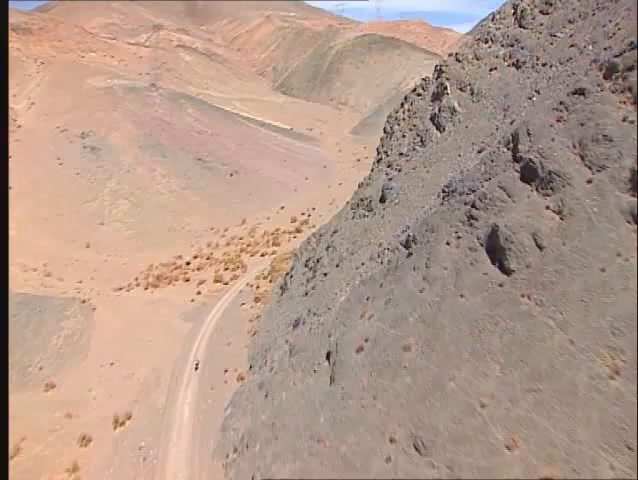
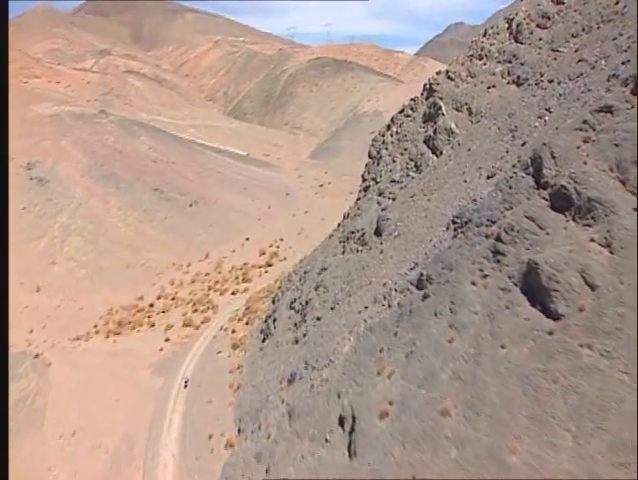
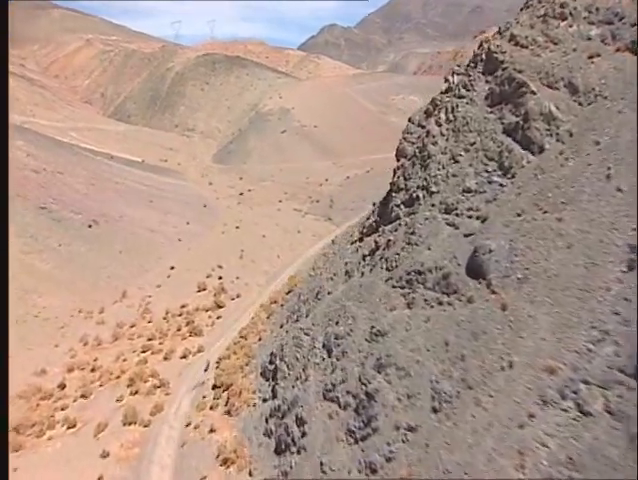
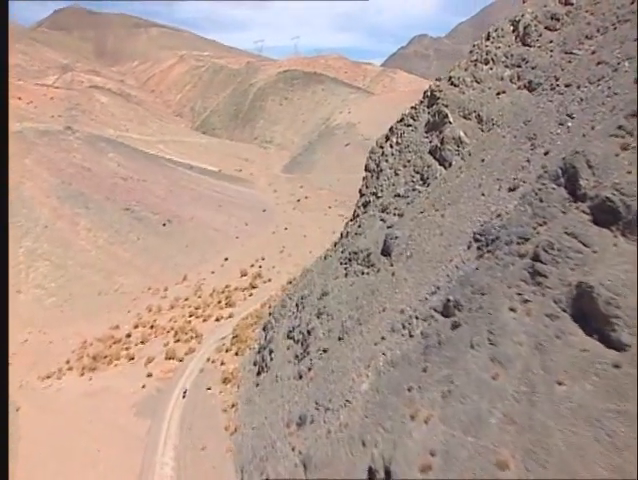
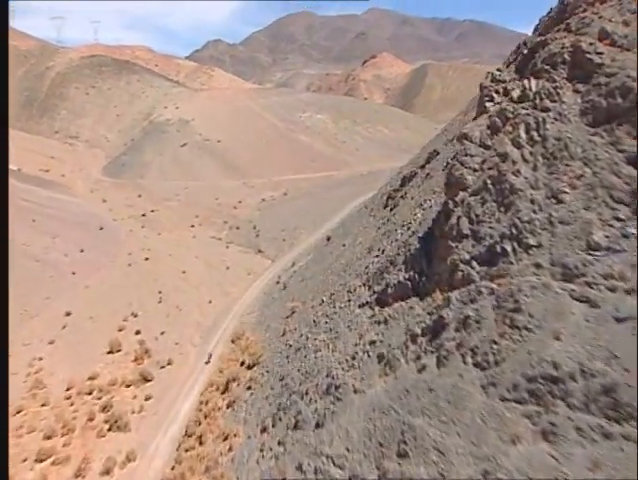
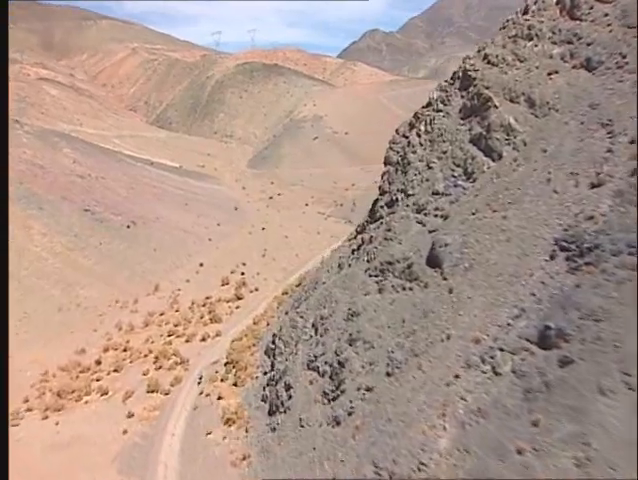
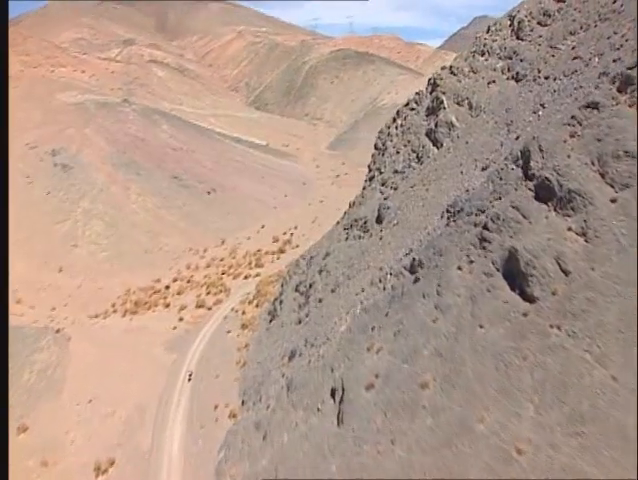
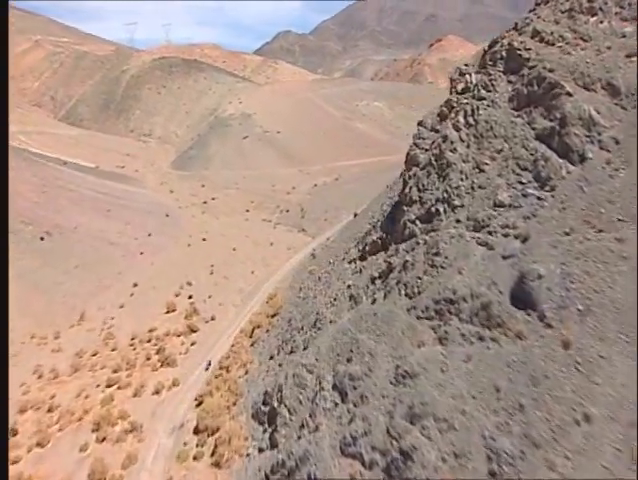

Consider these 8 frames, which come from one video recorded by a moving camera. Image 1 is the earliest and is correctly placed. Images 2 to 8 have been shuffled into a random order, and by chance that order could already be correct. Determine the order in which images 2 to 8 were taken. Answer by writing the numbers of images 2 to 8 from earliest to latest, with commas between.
7, 2, 4, 6, 3, 8, 5
